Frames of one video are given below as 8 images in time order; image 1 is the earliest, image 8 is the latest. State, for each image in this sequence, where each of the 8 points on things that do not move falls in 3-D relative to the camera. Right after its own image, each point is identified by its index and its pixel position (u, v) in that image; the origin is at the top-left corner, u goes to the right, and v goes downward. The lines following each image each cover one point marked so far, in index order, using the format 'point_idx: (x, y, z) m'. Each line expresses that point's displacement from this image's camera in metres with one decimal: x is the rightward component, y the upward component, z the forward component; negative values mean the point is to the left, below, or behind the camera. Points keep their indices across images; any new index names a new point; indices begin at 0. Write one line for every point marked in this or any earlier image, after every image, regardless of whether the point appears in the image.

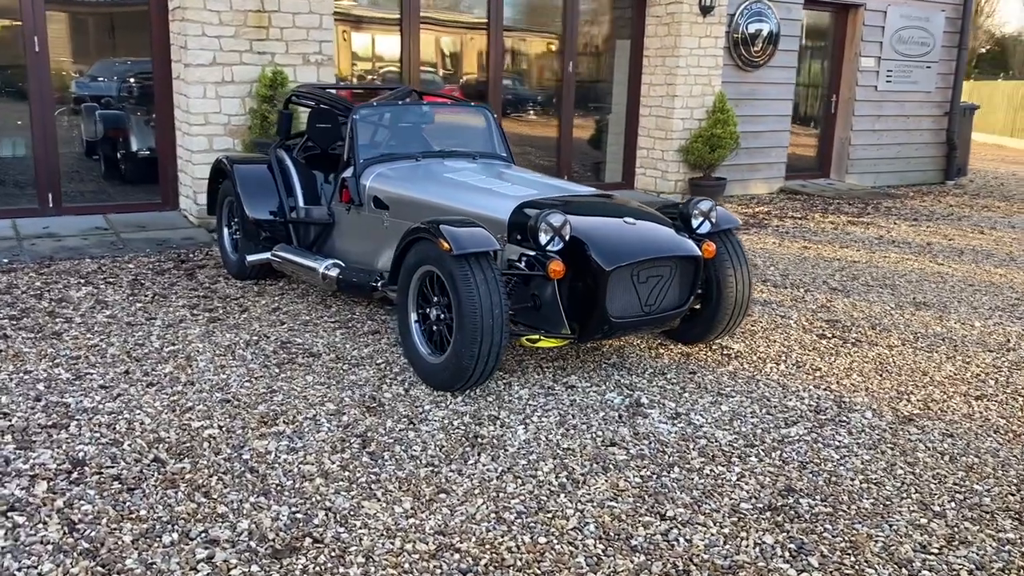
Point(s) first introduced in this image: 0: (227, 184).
0: (-1.9, +0.7, +6.1) m
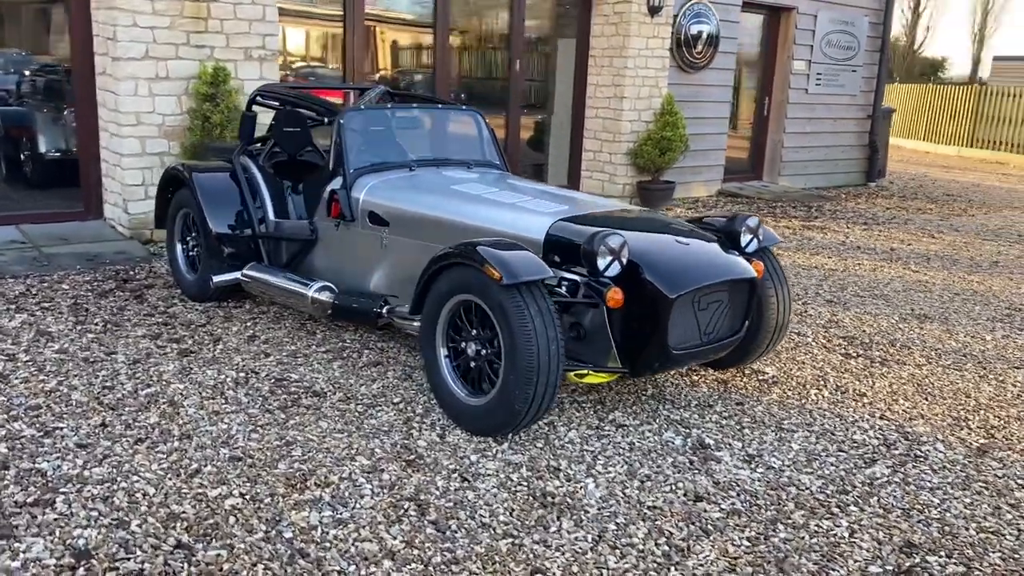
0: (-2.0, +0.6, +5.4) m
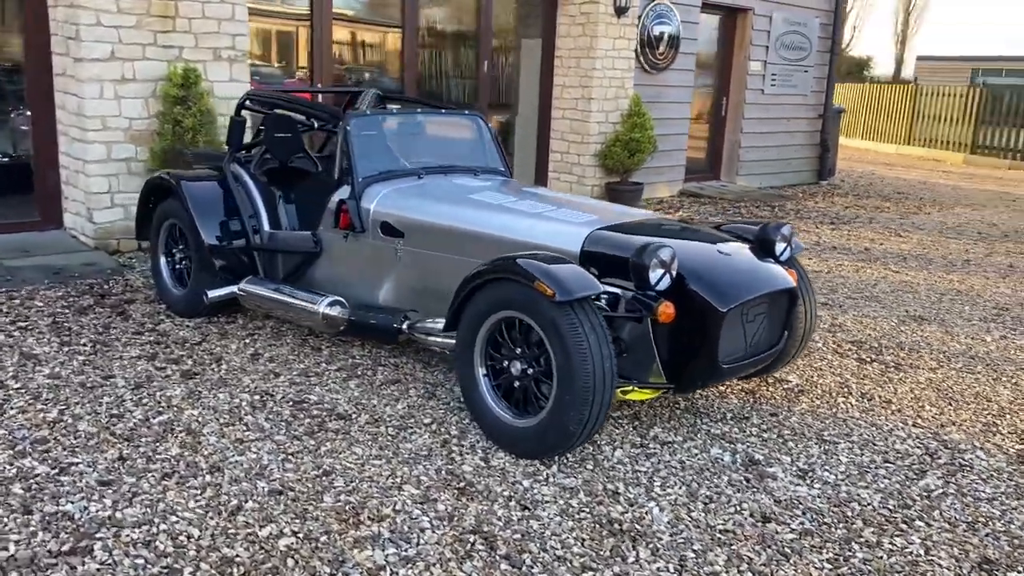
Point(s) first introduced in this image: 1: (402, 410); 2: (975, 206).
0: (-2.0, +0.5, +5.1) m
1: (-0.5, -0.5, +3.8) m
2: (+6.6, +1.2, +12.7) m
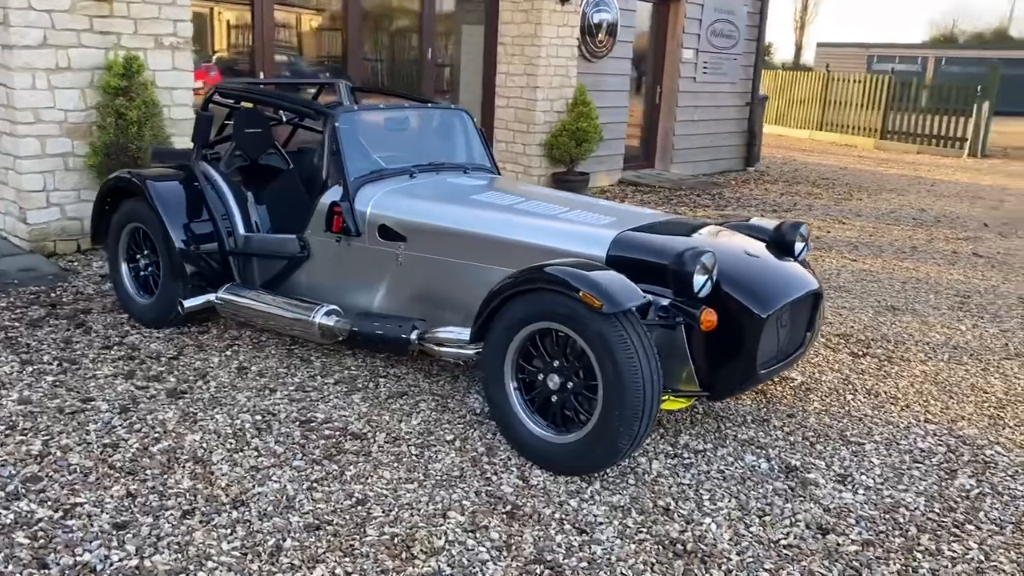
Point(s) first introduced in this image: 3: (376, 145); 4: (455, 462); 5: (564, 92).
0: (-2.0, +0.4, +4.8) m
1: (-0.4, -0.6, +3.6) m
2: (+5.7, +1.4, +13.2) m
3: (-0.7, +0.7, +4.4) m
4: (-0.2, -0.6, +3.3) m
5: (+0.6, +2.3, +10.6) m
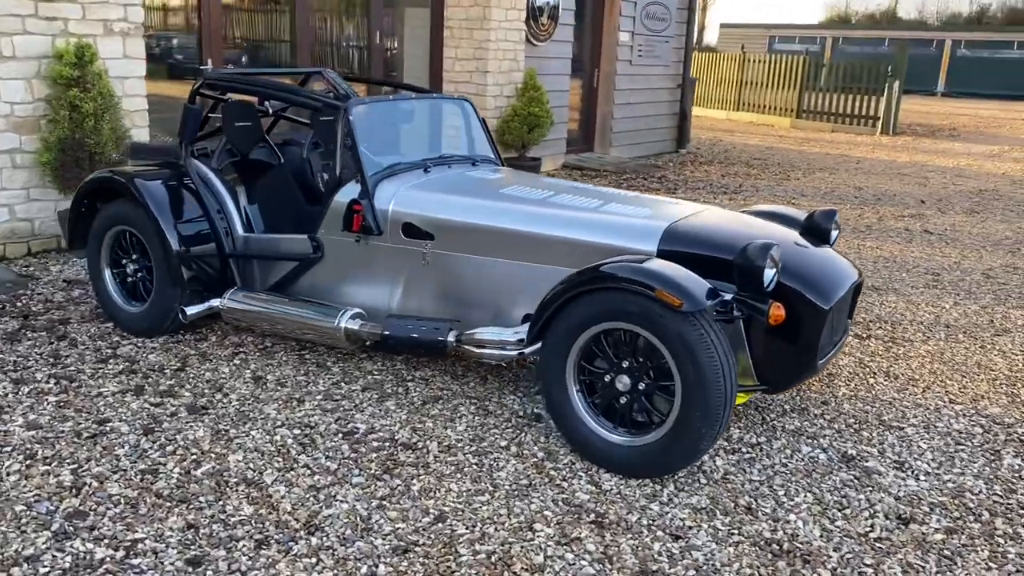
0: (-1.9, +0.4, +4.4) m
1: (-0.2, -0.6, +3.5) m
2: (+4.8, +1.8, +13.6) m
3: (-0.6, +0.7, +4.2) m
4: (0.0, -0.6, +3.2) m
5: (0.0, +2.5, +10.4) m
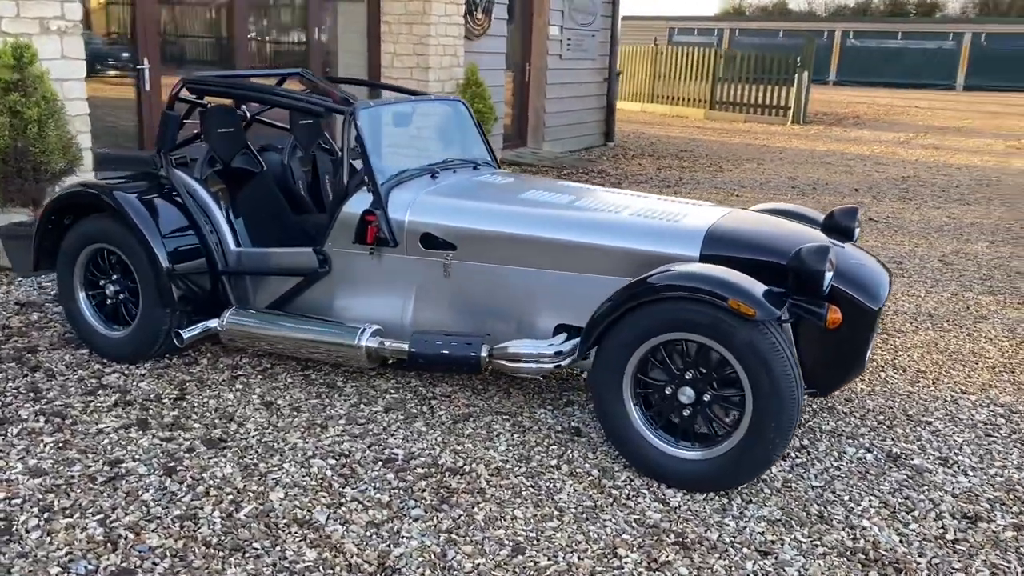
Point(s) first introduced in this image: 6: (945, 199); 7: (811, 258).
0: (-1.9, +0.3, +4.1) m
1: (0.0, -0.6, +3.3) m
2: (+3.8, +2.0, +13.9) m
3: (-0.5, +0.6, +4.0) m
4: (+0.2, -0.7, +3.1) m
5: (-0.7, +2.5, +10.2) m
6: (+5.0, +1.0, +10.3) m
7: (+1.0, +0.1, +3.1) m
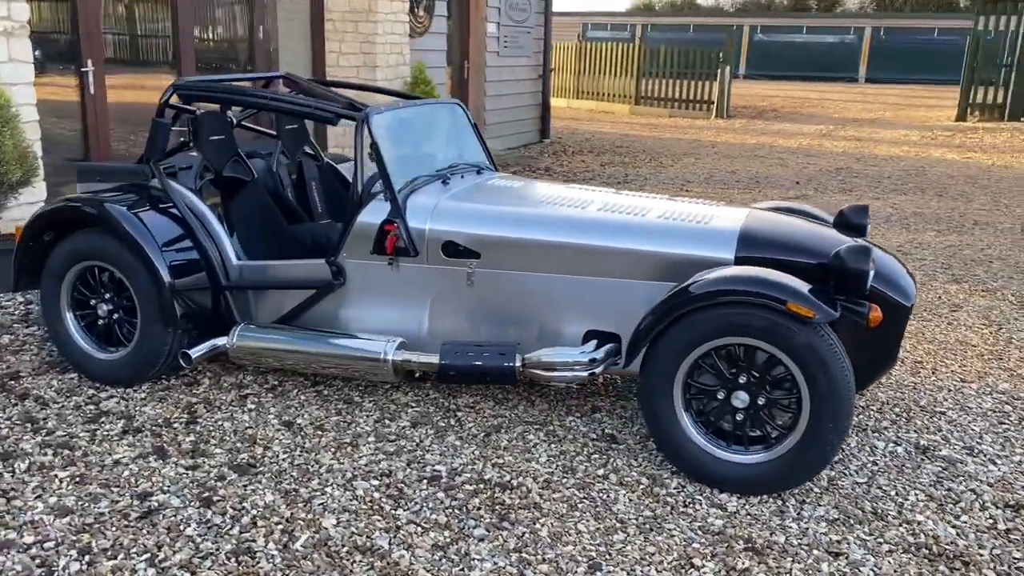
0: (-1.8, +0.2, +3.8) m
1: (+0.2, -0.6, +3.3) m
2: (+2.9, +2.1, +14.1) m
3: (-0.5, +0.6, +3.9) m
4: (+0.4, -0.7, +3.0) m
5: (-1.3, +2.4, +10.0) m
6: (+4.4, +1.2, +10.7) m
7: (+1.2, +0.1, +3.1) m
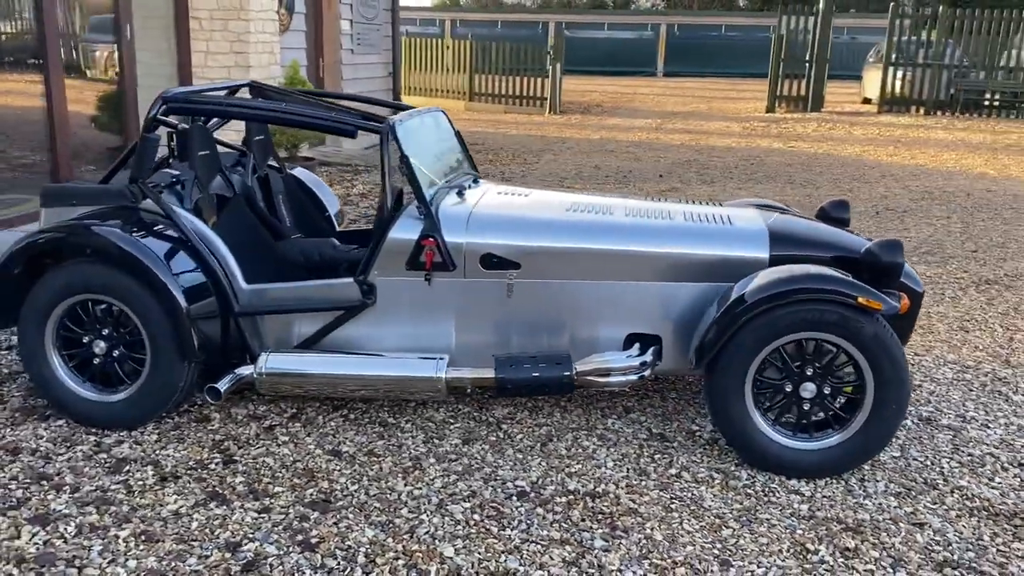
0: (-1.7, +0.1, +3.4) m
1: (+0.4, -0.7, +3.3) m
2: (+0.6, +2.2, +14.4) m
3: (-0.4, +0.5, +3.8) m
4: (+0.7, -0.7, +3.2) m
5: (-2.6, +2.3, +9.6) m
6: (+2.9, +1.4, +11.4) m
7: (+1.4, +0.1, +3.4) m
